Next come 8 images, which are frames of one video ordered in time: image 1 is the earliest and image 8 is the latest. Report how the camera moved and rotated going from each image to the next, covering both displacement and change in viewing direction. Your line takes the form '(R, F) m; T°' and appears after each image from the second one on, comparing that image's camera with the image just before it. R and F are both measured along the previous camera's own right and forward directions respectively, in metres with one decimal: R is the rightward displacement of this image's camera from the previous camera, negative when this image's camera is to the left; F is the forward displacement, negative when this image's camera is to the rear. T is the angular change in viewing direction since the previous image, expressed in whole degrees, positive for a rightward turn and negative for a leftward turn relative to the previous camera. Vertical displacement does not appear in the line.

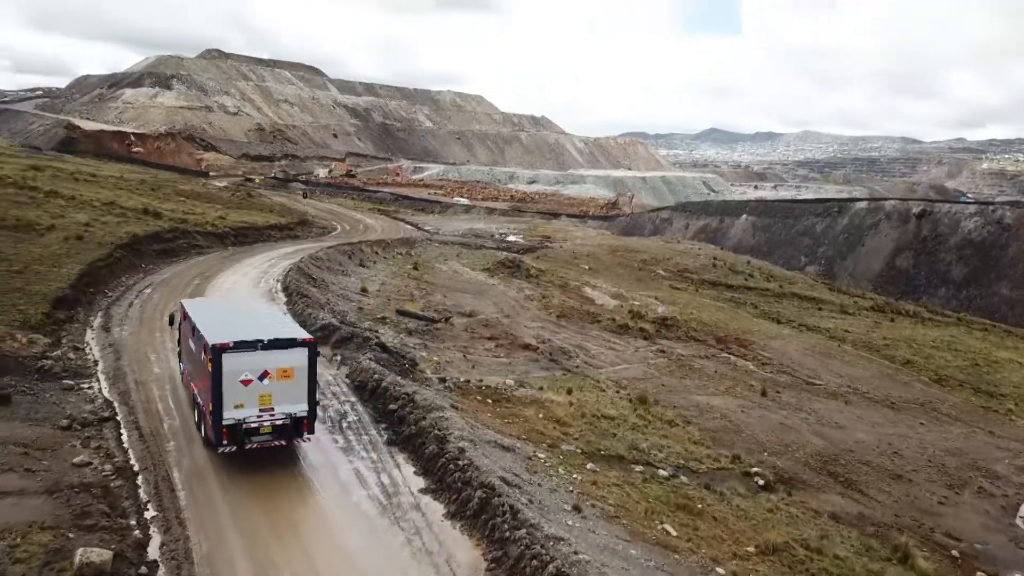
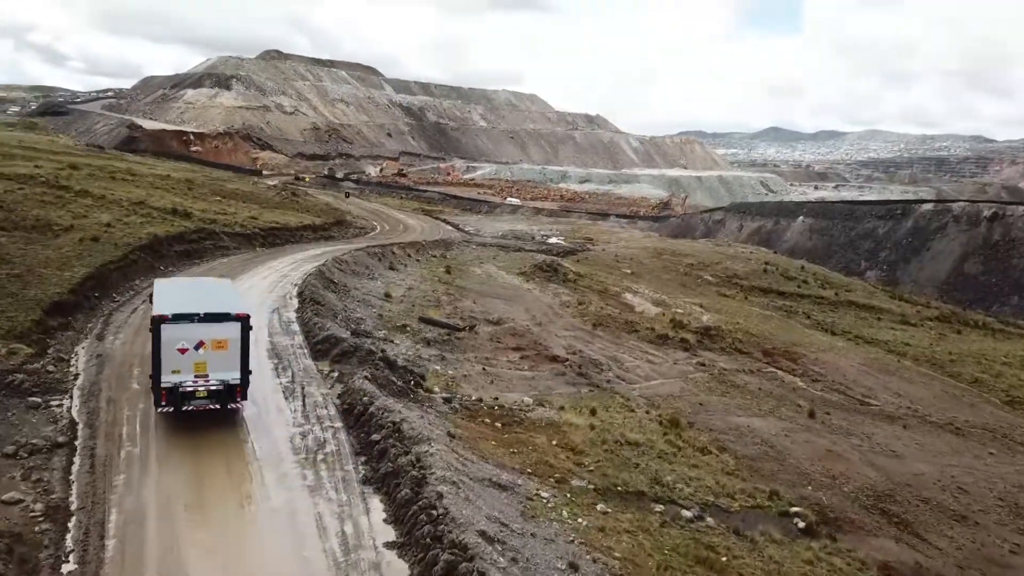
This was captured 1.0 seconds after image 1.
(+0.9, +1.8) m; -4°
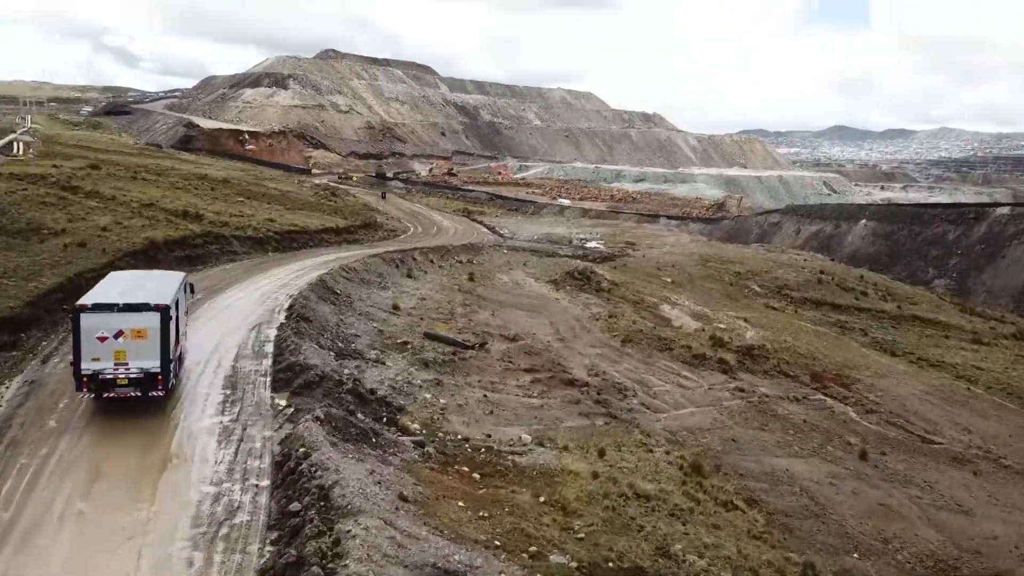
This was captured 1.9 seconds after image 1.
(+1.3, +2.8) m; -4°
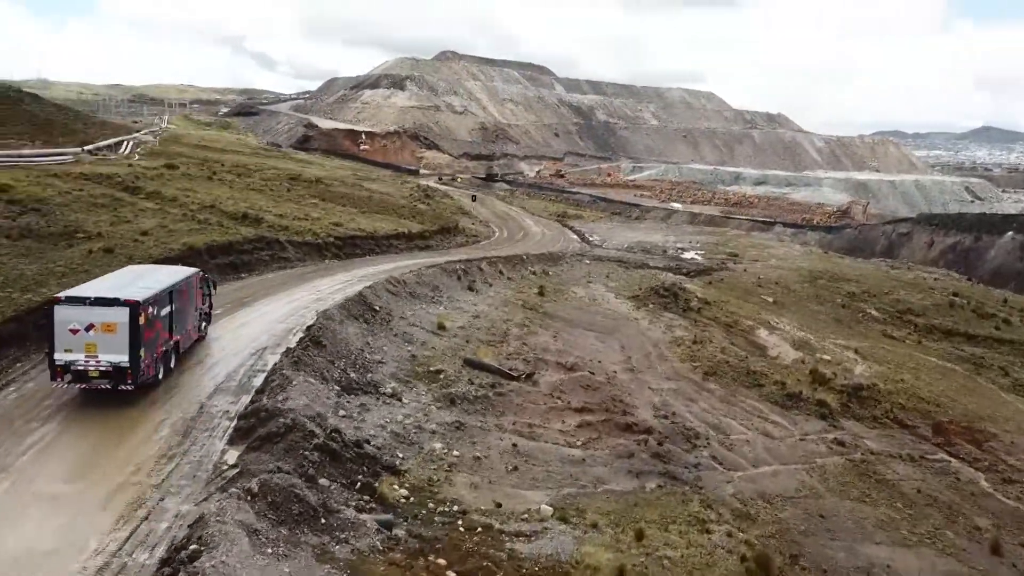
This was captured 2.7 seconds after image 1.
(+1.7, +3.6) m; -8°
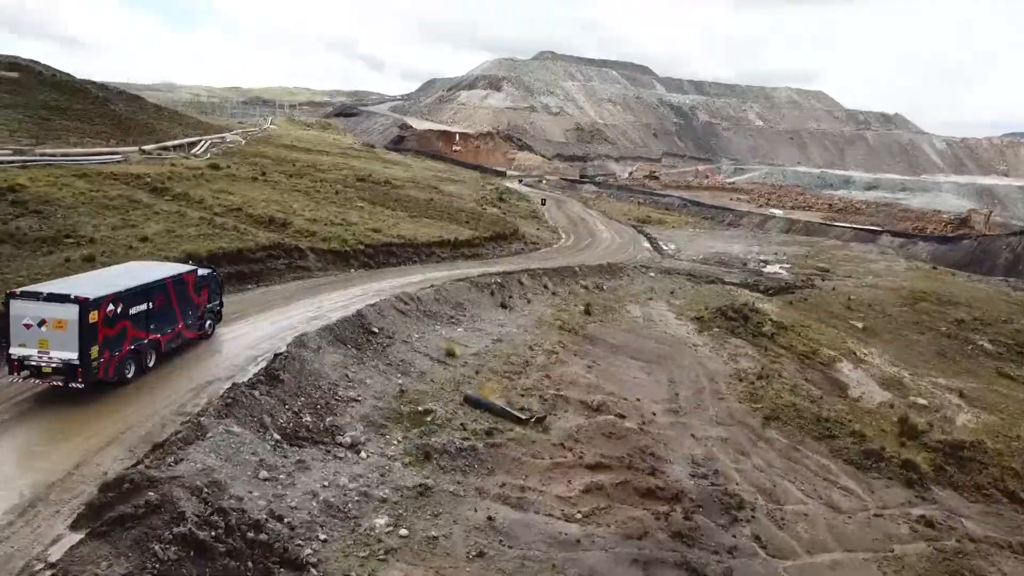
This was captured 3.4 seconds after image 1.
(+2.1, +3.8) m; -7°
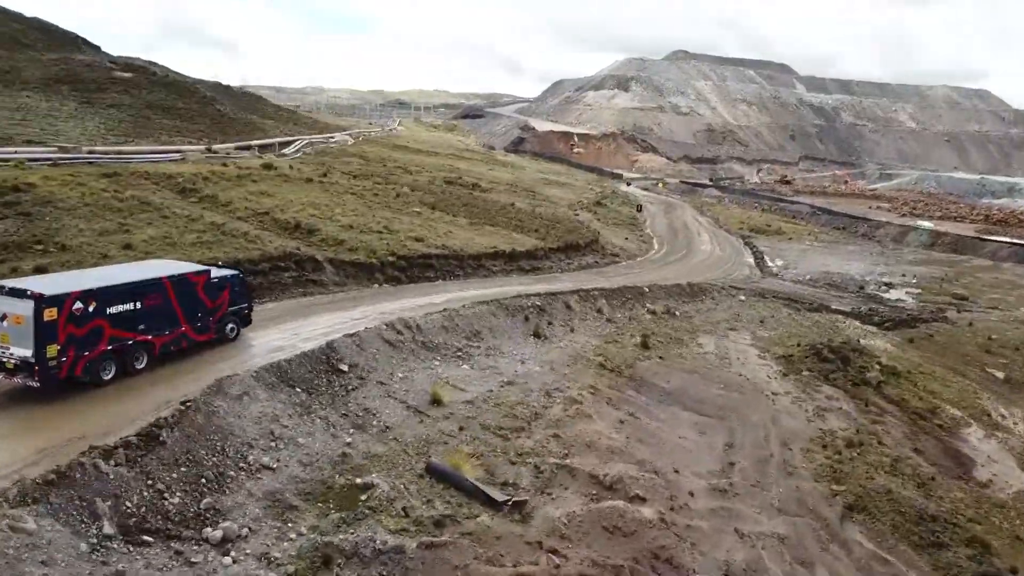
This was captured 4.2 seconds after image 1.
(+2.8, +4.9) m; -9°
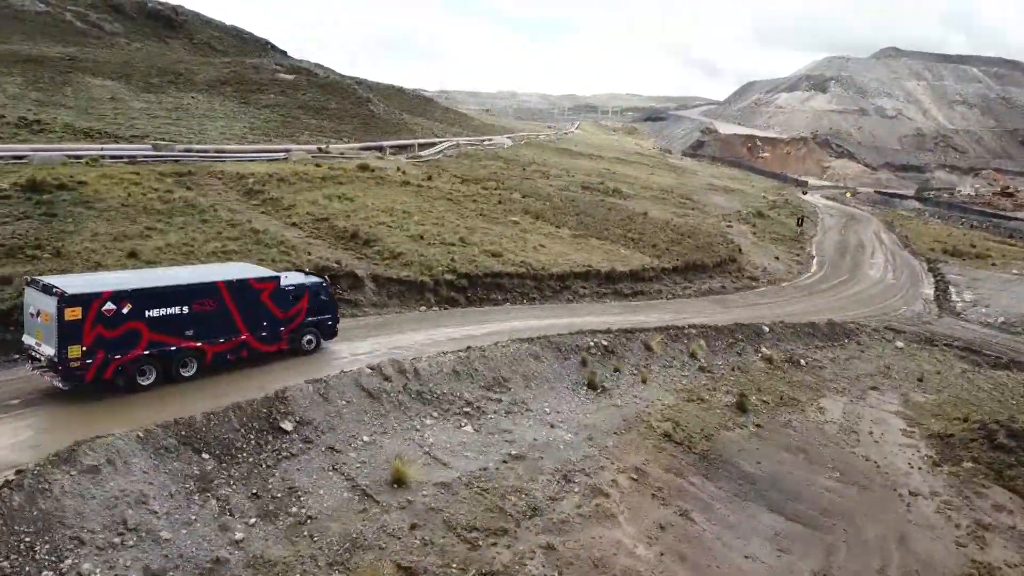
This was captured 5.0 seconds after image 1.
(+3.1, +5.2) m; -13°
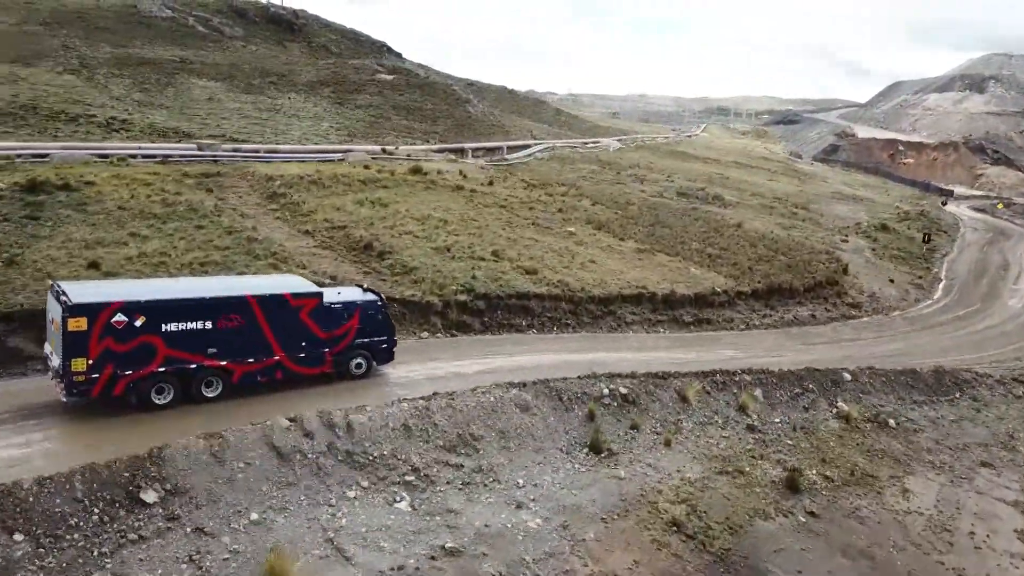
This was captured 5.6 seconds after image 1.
(+2.6, +3.8) m; -9°
